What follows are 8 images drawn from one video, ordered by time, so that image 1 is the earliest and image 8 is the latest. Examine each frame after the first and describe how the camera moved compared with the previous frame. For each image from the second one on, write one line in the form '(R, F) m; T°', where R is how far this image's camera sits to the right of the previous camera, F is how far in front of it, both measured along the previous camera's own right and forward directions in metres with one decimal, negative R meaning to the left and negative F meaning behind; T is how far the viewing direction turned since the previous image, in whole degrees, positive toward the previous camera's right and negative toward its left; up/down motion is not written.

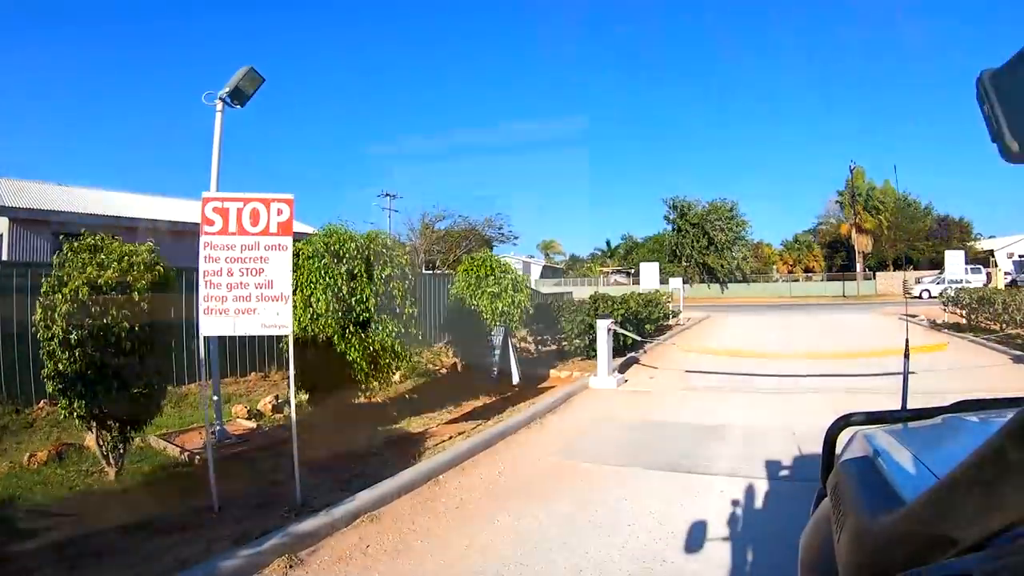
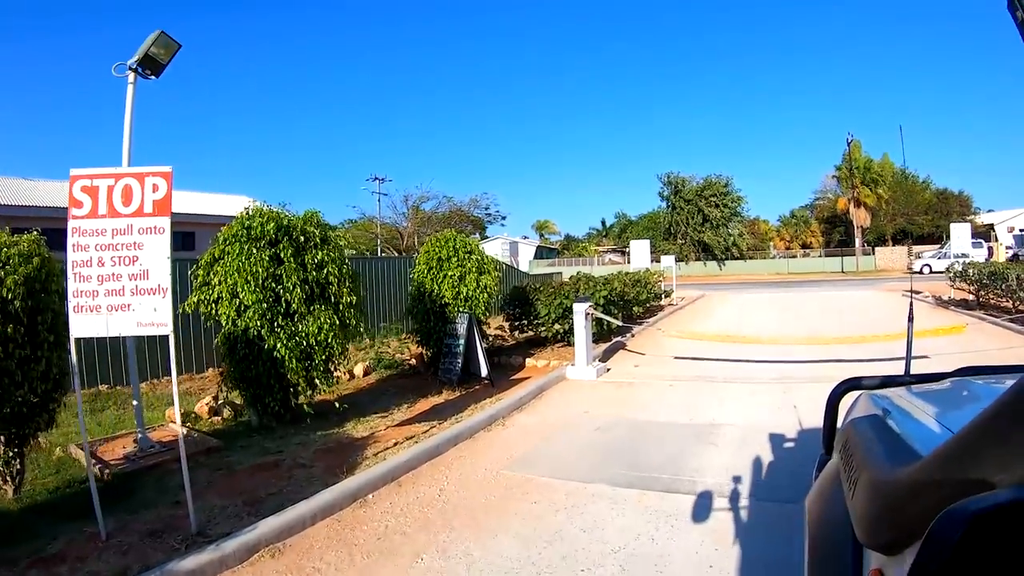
(+0.5, +1.1) m; 0°
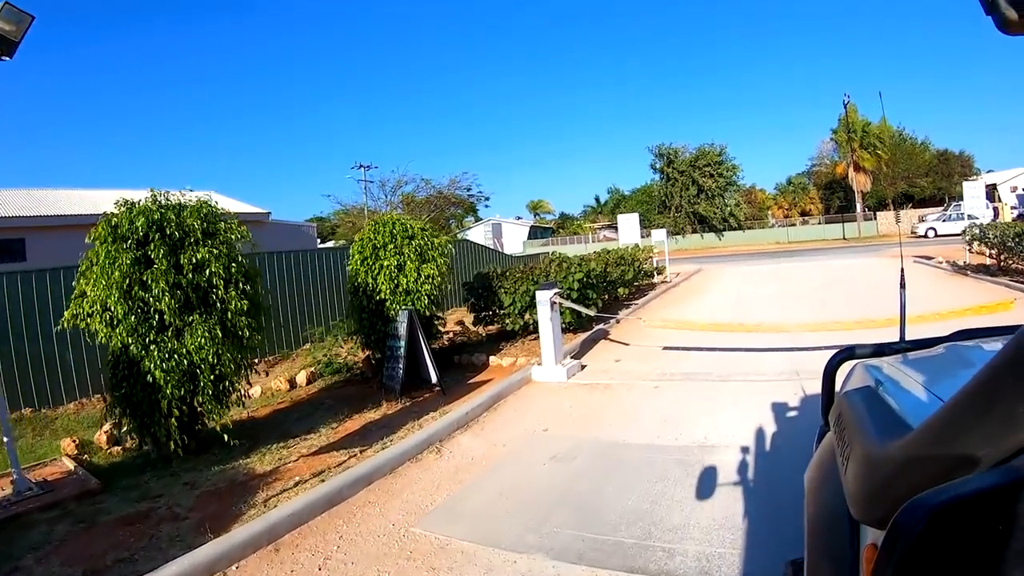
(+0.6, +1.5) m; 0°
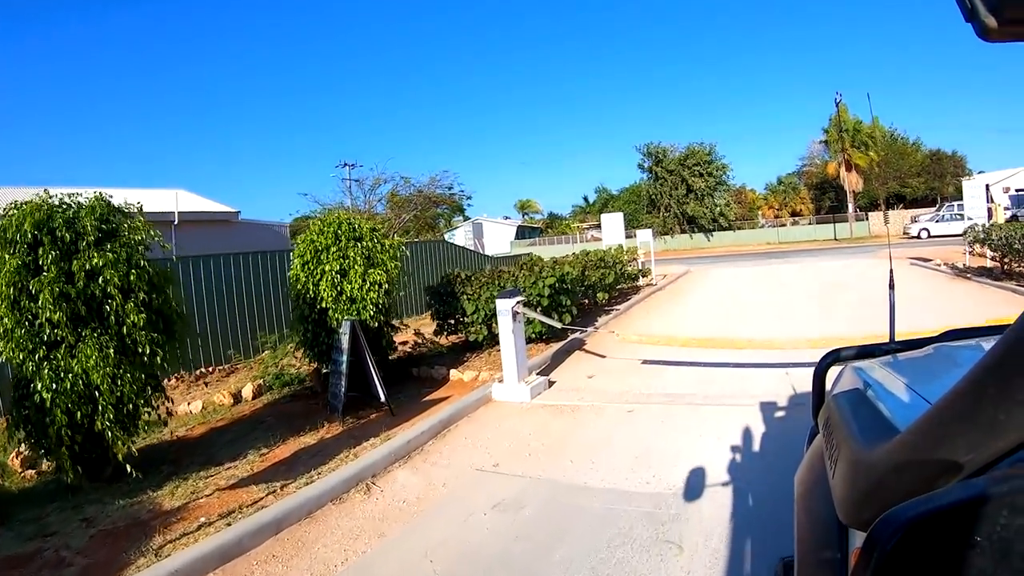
(+0.3, +0.9) m; +1°
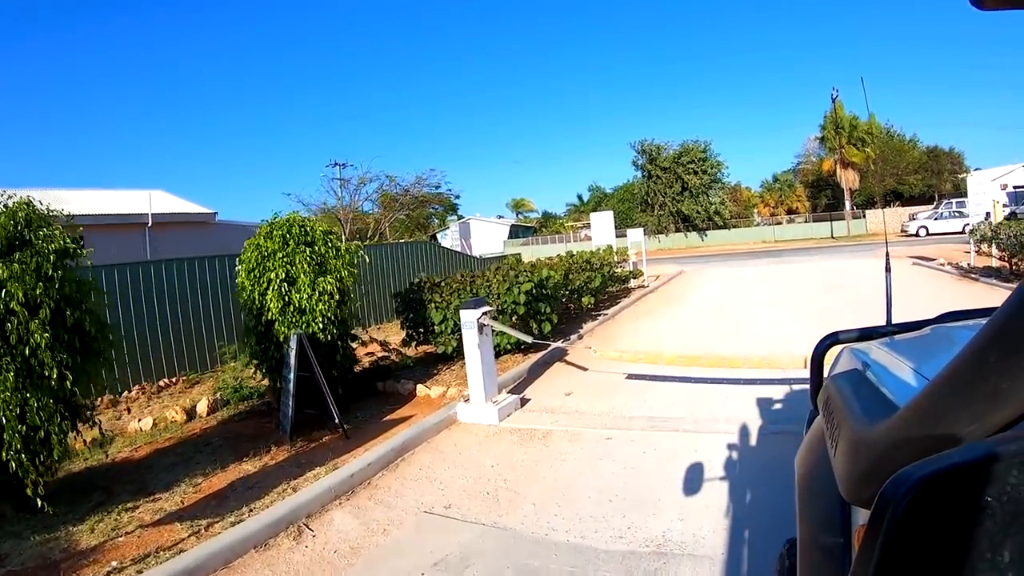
(+0.3, +0.7) m; 0°
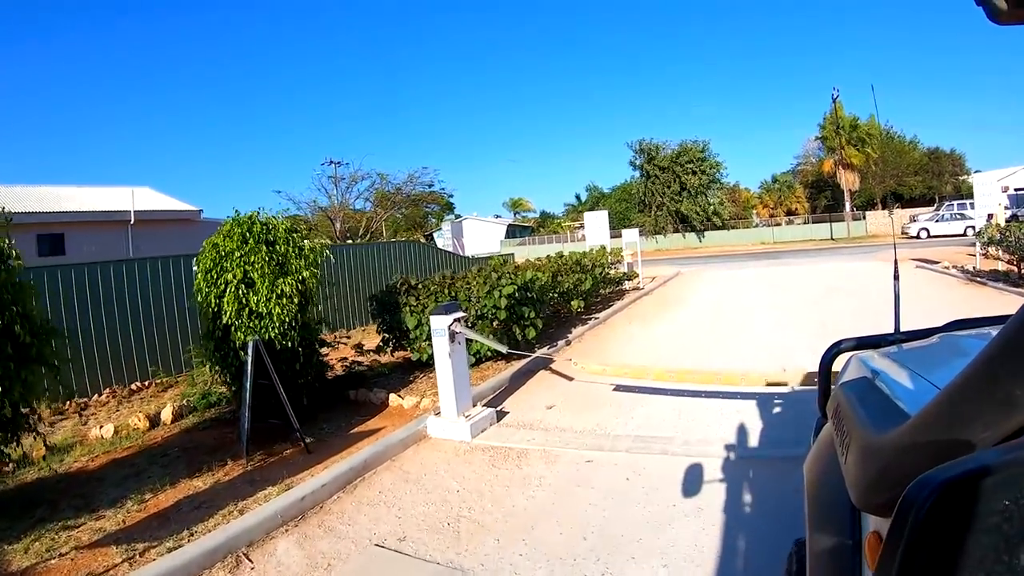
(+0.2, +0.5) m; 0°
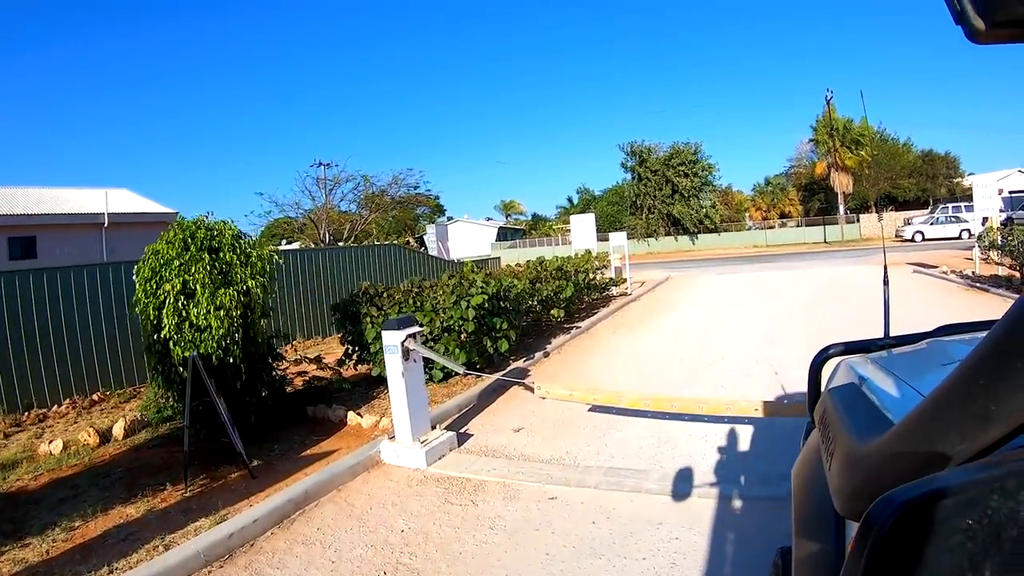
(+0.2, +0.5) m; 0°
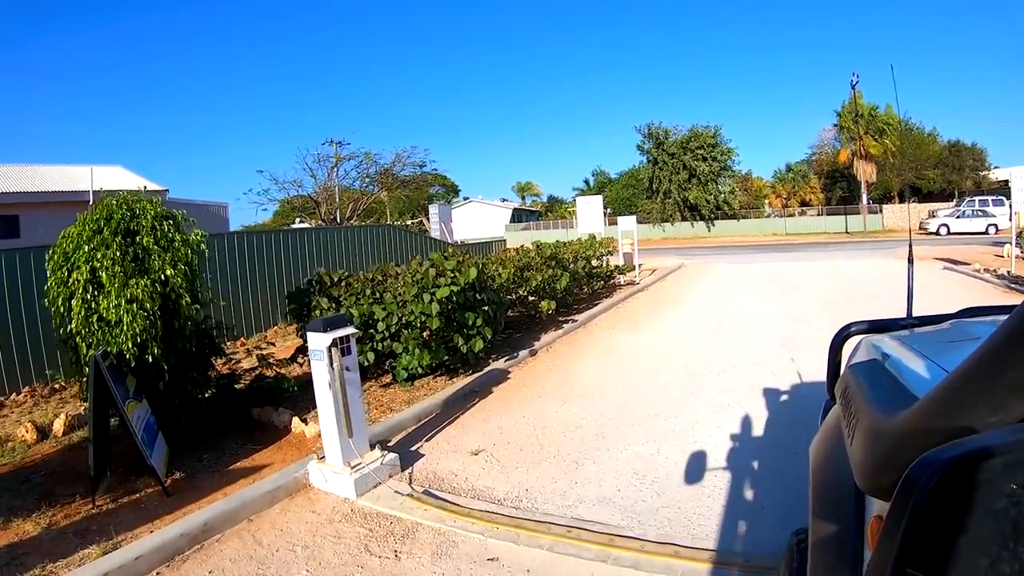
(+0.4, +0.9) m; -1°
